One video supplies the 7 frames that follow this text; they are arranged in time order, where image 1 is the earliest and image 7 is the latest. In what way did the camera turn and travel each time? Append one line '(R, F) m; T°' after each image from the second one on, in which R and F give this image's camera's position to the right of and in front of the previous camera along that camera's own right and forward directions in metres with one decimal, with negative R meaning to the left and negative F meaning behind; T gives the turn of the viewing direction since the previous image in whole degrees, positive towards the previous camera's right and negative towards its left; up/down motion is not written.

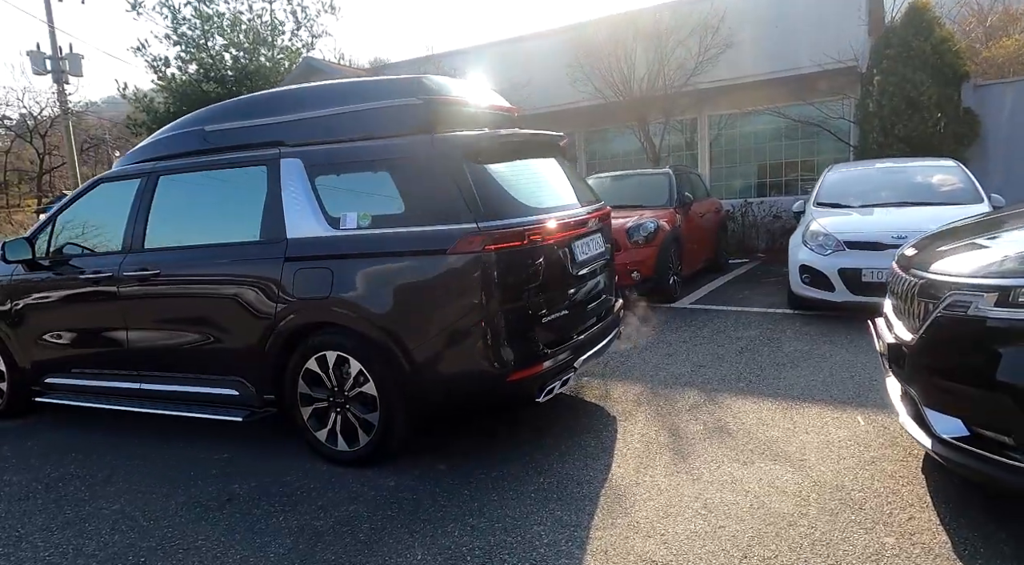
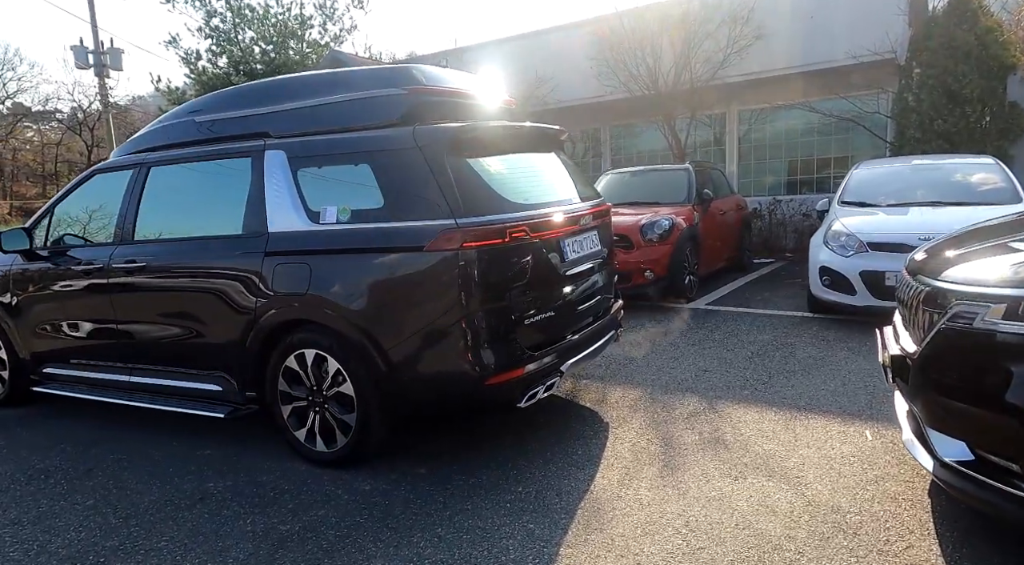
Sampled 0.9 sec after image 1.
(+0.2, +0.2) m; -3°
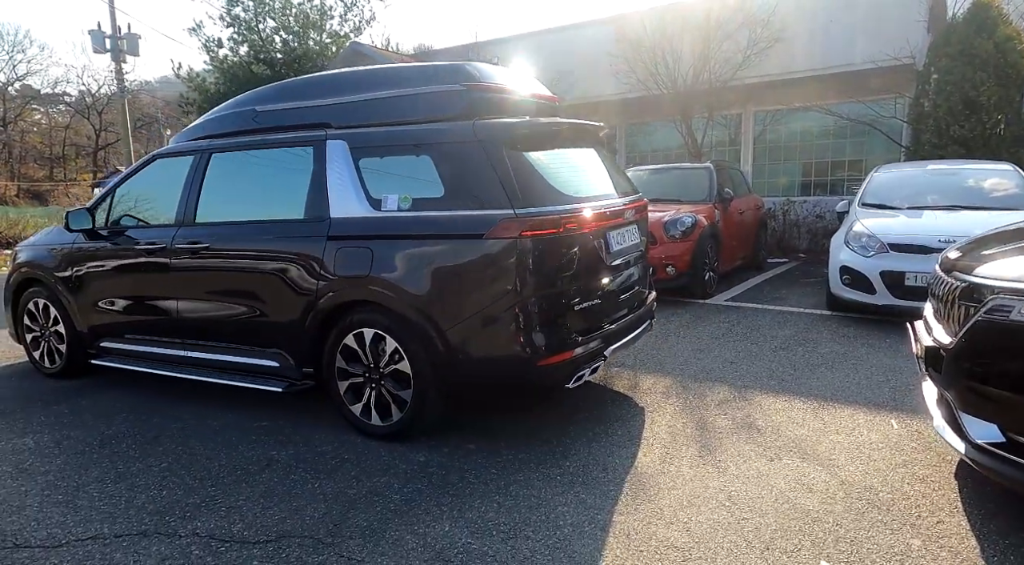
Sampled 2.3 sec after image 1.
(-0.2, -0.2) m; 0°
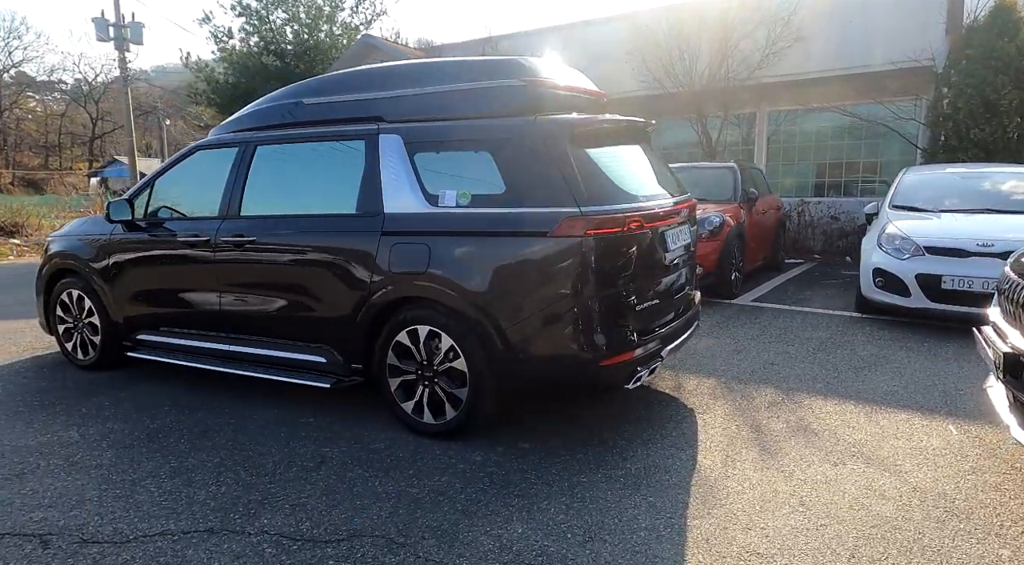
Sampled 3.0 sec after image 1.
(-0.3, 0.0) m; 0°
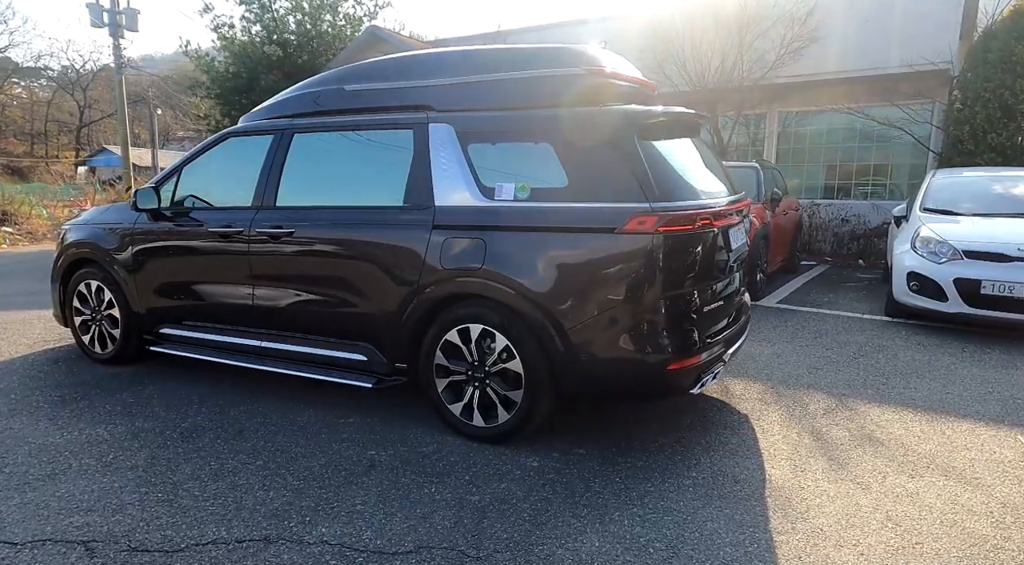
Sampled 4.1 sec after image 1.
(-0.3, +0.2) m; +1°
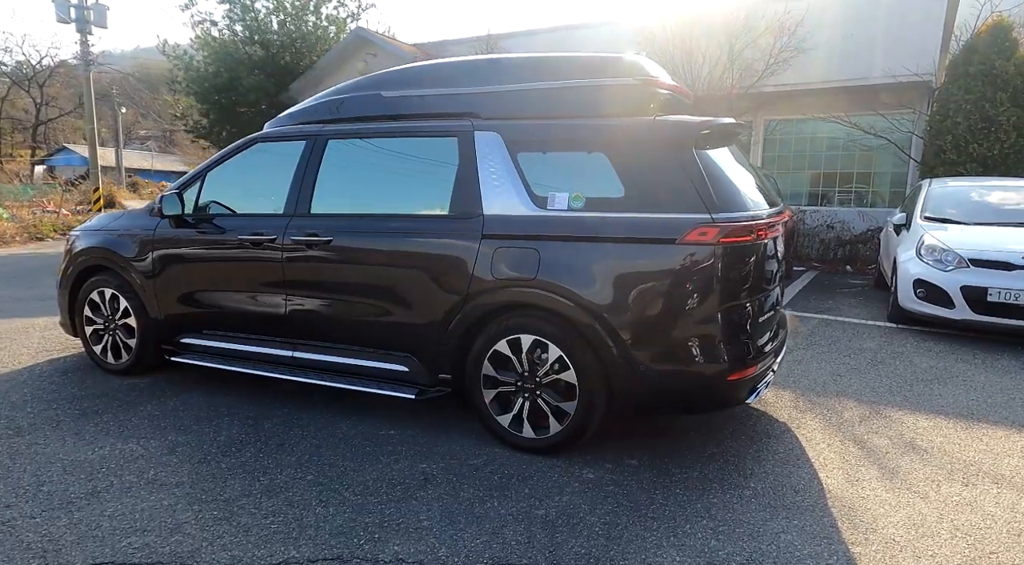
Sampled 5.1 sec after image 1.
(-0.4, 0.0) m; +3°
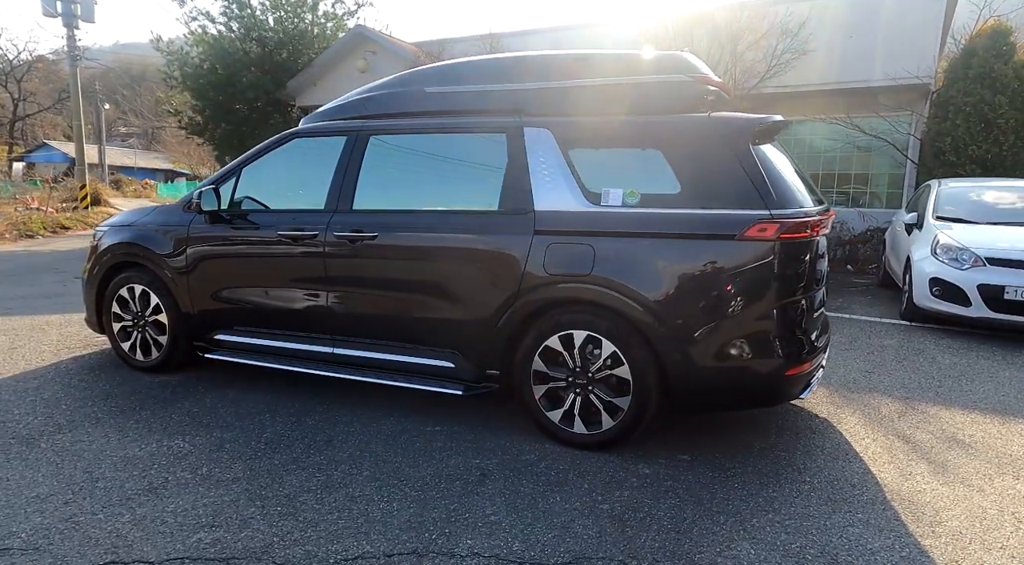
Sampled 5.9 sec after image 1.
(-0.3, 0.0) m; +1°
